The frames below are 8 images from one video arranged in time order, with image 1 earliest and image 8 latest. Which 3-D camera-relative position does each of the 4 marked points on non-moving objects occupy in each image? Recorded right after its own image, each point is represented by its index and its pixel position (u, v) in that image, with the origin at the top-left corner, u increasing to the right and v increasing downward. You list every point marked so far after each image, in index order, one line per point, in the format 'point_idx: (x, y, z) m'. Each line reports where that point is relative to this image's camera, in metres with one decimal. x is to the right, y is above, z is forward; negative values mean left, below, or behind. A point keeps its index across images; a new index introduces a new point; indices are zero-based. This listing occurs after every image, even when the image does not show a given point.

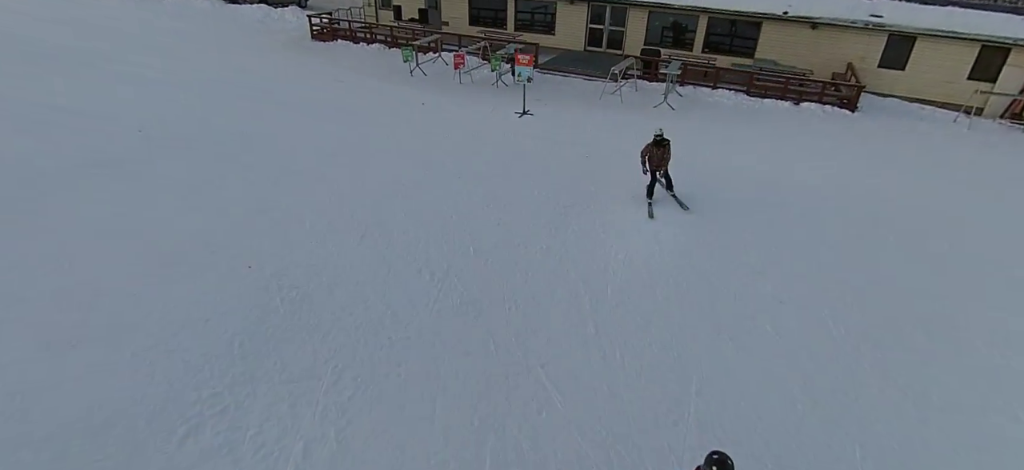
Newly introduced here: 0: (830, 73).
0: (+8.4, +4.3, +13.6) m
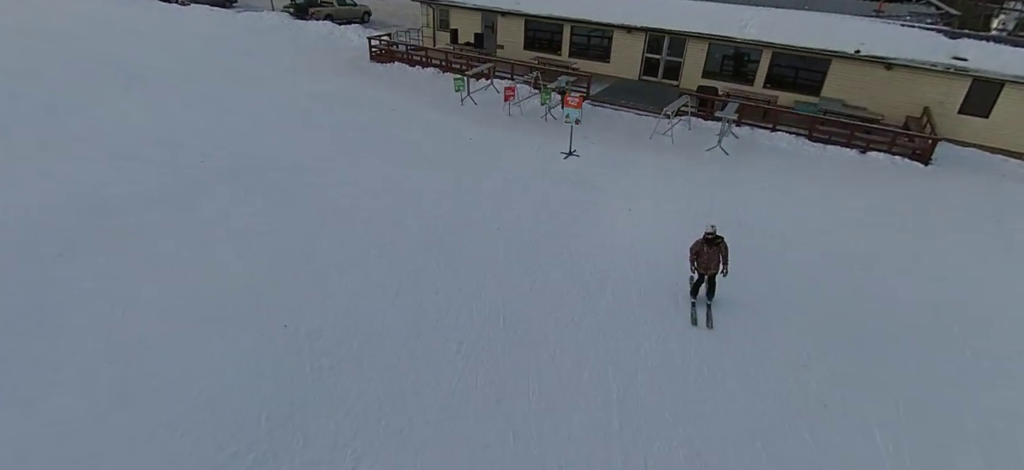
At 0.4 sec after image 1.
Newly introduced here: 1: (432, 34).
0: (+9.7, +2.9, +12.7) m
1: (-2.9, +7.2, +18.6) m
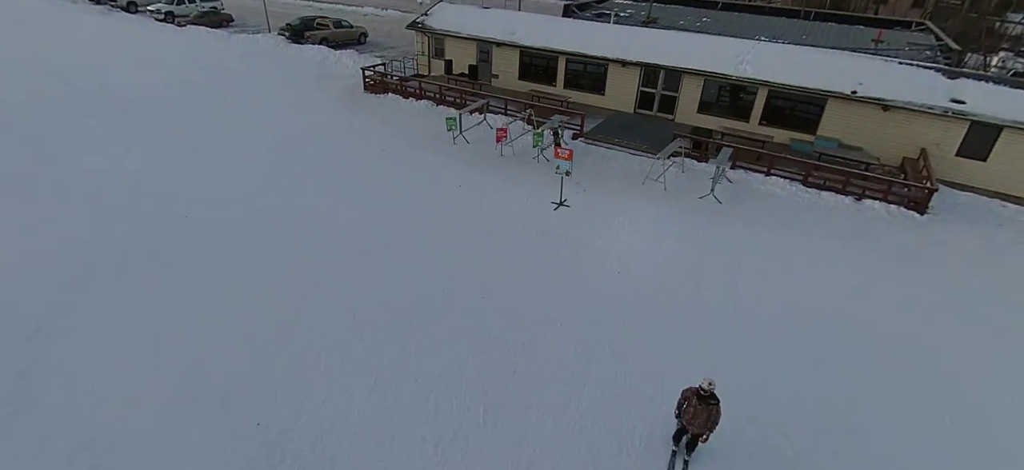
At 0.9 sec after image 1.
0: (+9.5, +1.9, +12.6) m
1: (-3.1, +6.2, +18.5) m
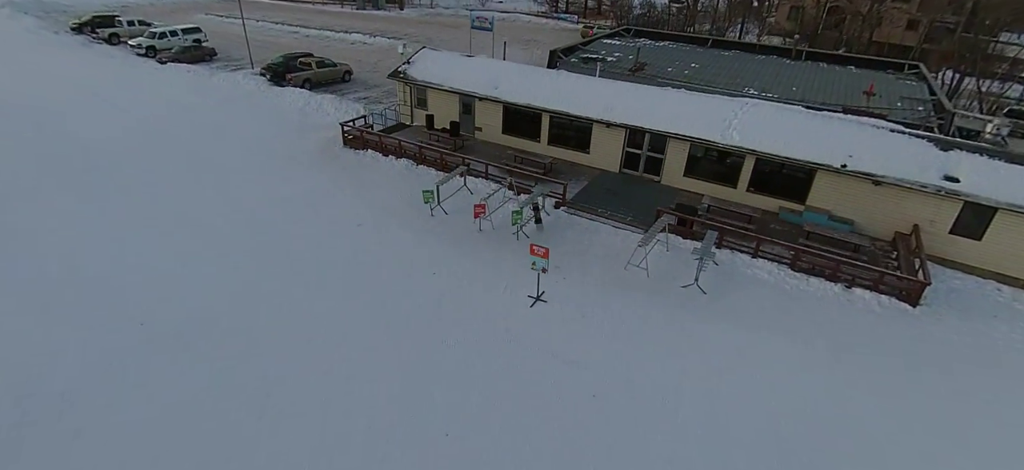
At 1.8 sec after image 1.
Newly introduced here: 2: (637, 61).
0: (+9.0, +0.1, +12.1) m
1: (-3.6, +4.3, +18.0) m
2: (+4.6, +6.4, +18.9) m
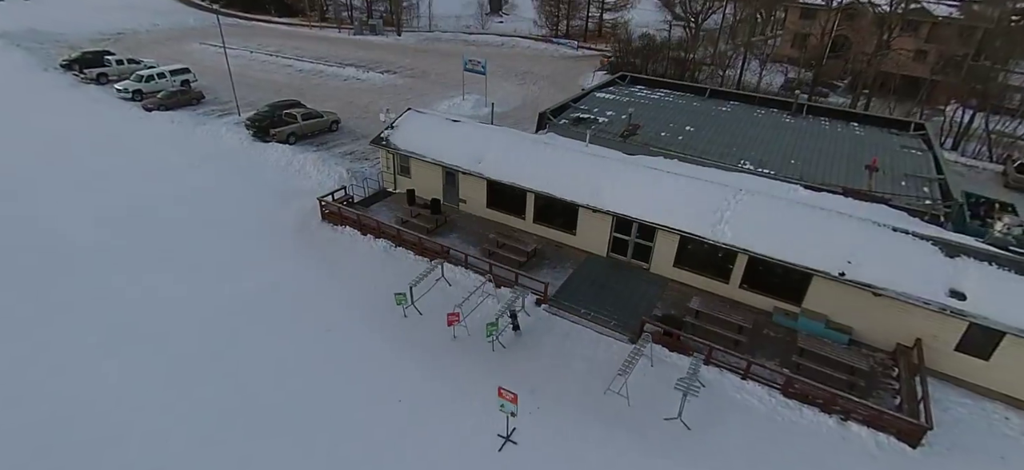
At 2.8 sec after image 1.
0: (+8.4, -2.4, +11.4) m
1: (-4.1, +1.9, +17.4) m
2: (+4.2, +4.0, +18.2) m
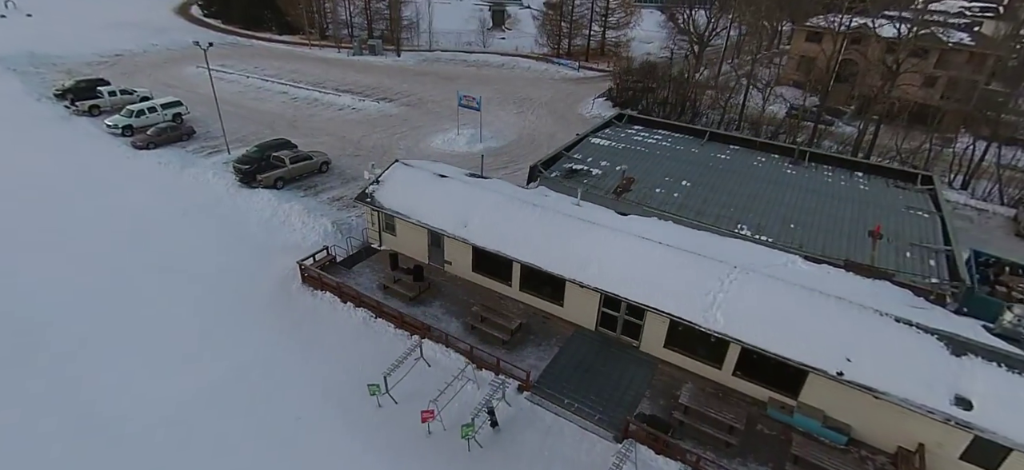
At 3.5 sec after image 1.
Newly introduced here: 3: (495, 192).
0: (+8.0, -4.4, +10.7) m
1: (-4.5, 0.0, +16.9) m
2: (+3.8, +2.0, +17.6) m
3: (-0.5, +1.4, +16.0) m
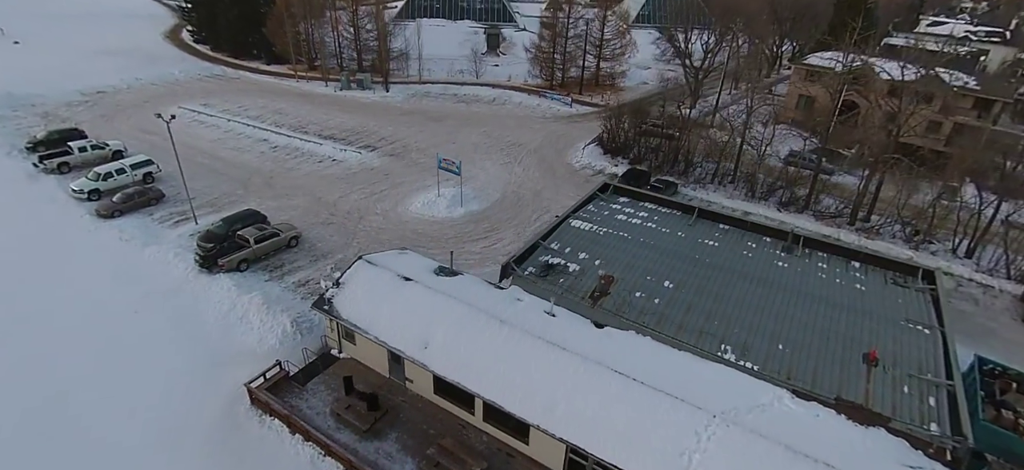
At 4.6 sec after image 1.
0: (+7.0, -7.7, +9.5) m
1: (-5.4, -3.3, +15.8) m
2: (+2.9, -1.3, +16.4) m
3: (-1.5, -1.9, +14.9) m
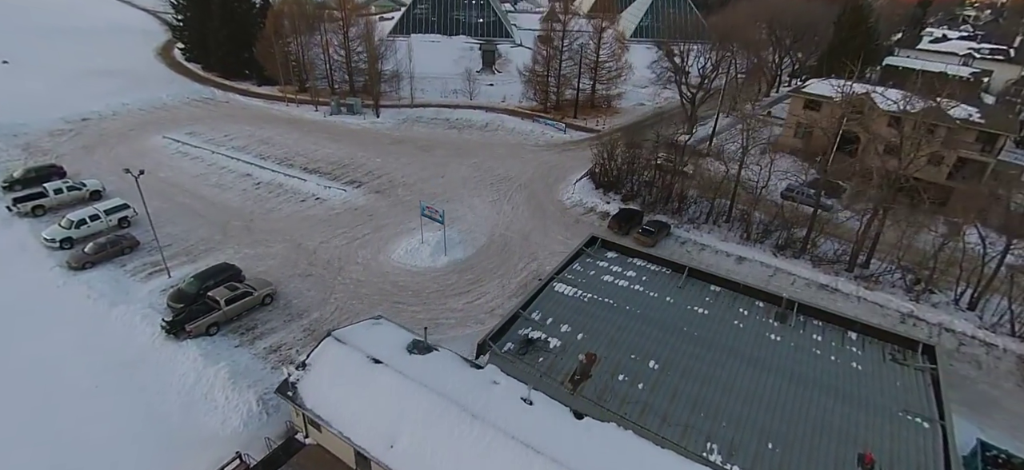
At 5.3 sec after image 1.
0: (+6.2, -10.1, +8.7) m
1: (-6.1, -5.6, +15.0) m
2: (+2.1, -3.6, +15.6) m
3: (-2.2, -4.2, +14.1) m
